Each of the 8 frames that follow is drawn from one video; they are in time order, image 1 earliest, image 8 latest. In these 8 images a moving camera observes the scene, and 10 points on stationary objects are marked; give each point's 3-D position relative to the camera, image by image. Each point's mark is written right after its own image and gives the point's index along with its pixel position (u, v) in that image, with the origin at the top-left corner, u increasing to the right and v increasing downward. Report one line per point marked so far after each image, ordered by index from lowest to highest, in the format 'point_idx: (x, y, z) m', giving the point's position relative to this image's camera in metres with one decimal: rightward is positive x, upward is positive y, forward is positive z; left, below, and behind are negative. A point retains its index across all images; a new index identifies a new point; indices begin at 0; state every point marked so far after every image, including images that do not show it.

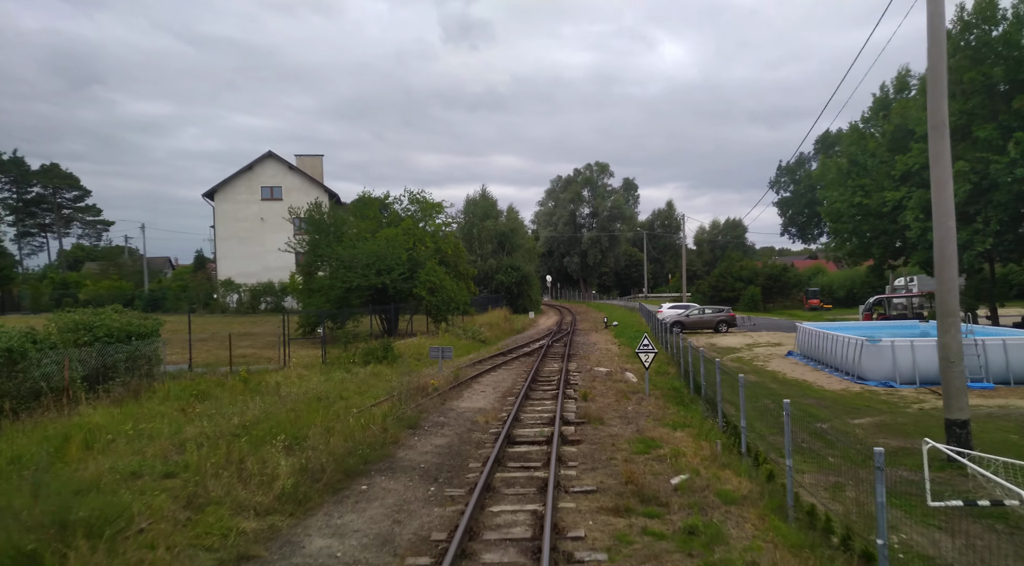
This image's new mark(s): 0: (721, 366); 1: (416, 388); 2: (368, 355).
0: (+3.3, -1.3, +10.1) m
1: (-2.0, -2.1, +13.6) m
2: (-4.0, -2.0, +18.6) m
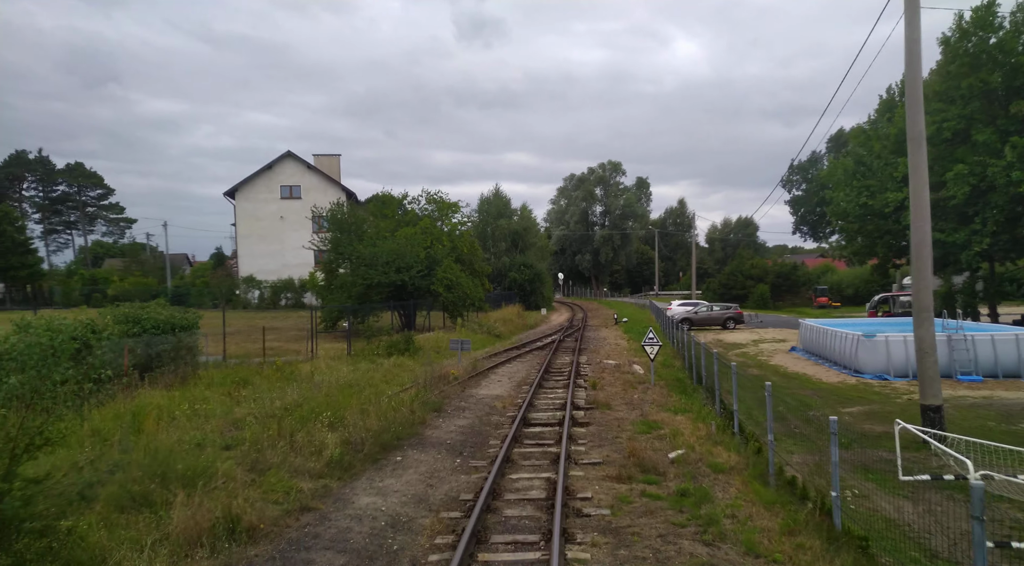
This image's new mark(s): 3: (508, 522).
0: (+3.6, -1.3, +11.1) m
1: (-1.6, -2.1, +14.7) m
2: (-3.6, -1.9, +19.8) m
3: (0.0, -2.4, +6.9) m
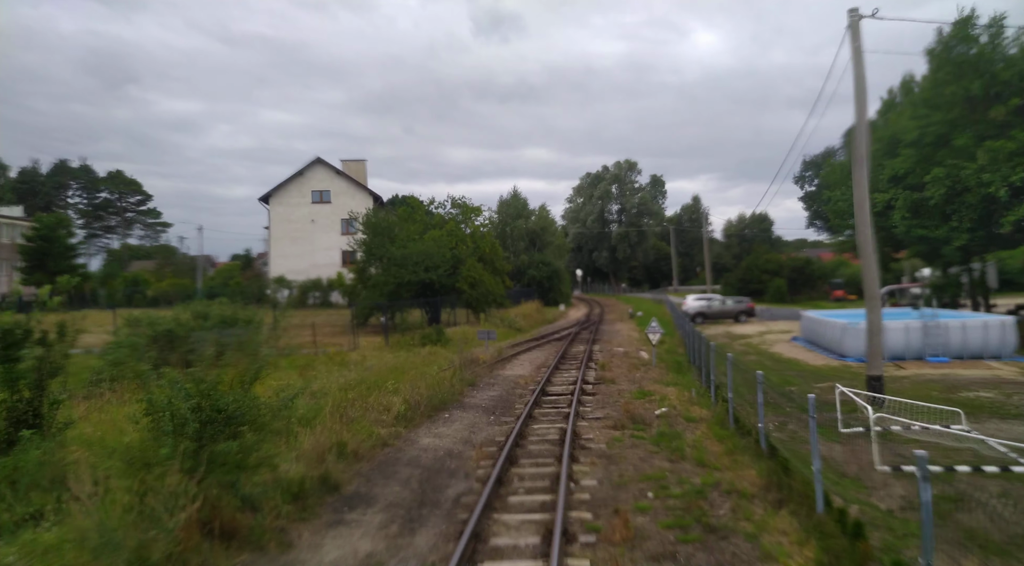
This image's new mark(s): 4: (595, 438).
0: (+4.0, -1.2, +13.5) m
1: (-1.1, -2.0, +17.2) m
2: (-2.9, -1.8, +22.3) m
3: (+0.3, -2.4, +9.3) m
4: (+1.2, -2.3, +9.9) m
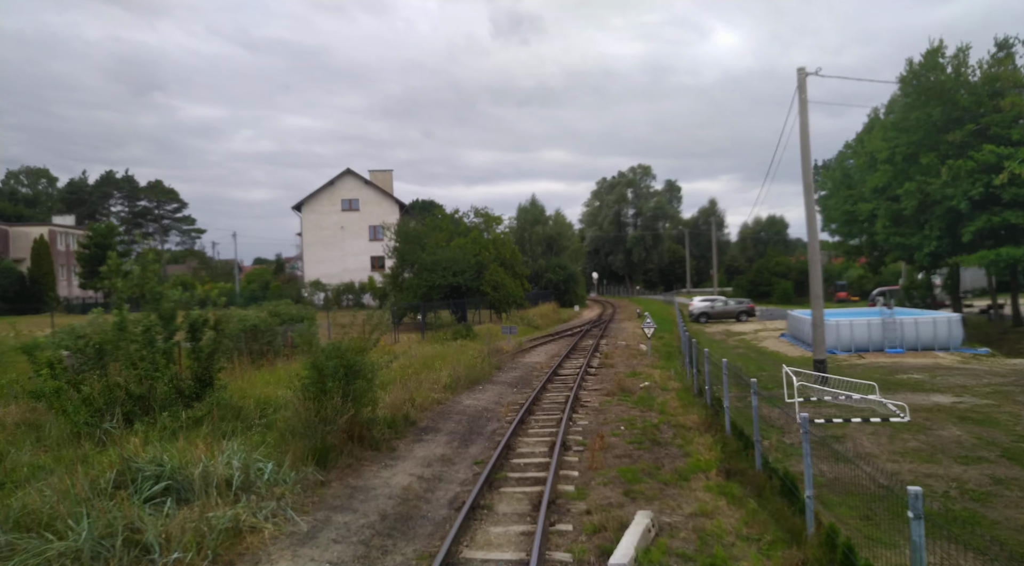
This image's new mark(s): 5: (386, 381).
0: (+4.5, -1.3, +17.0) m
1: (-0.5, -2.1, +20.8) m
2: (-2.2, -2.0, +26.0) m
3: (+0.6, -2.4, +12.9) m
4: (+1.6, -2.4, +13.4) m
5: (-2.3, -1.8, +12.3) m
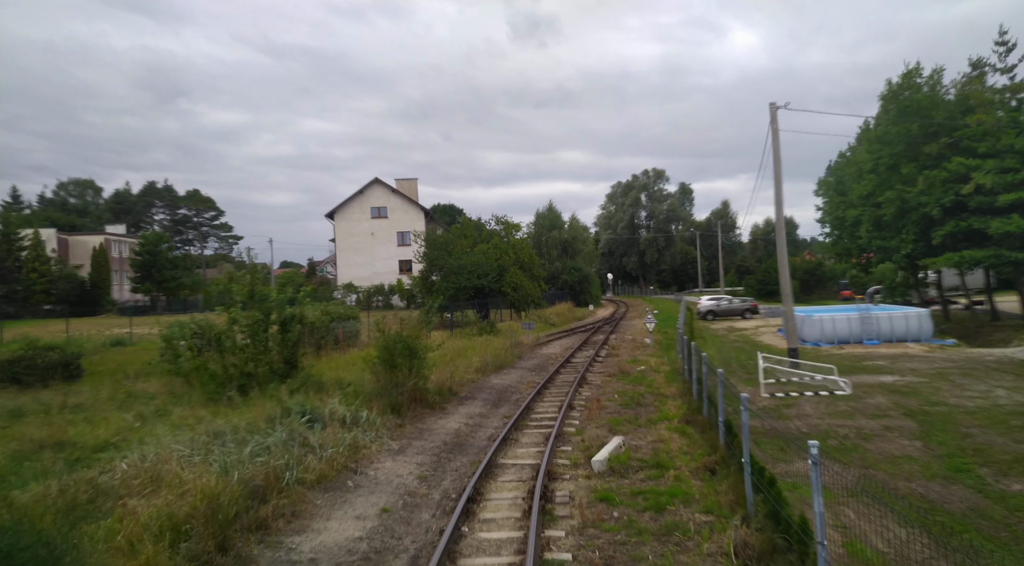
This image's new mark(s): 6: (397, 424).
0: (+5.1, -1.3, +20.2) m
1: (+0.2, -2.2, +24.2) m
2: (-1.4, -2.1, +29.4) m
3: (+1.1, -2.5, +16.2) m
4: (+2.1, -2.4, +16.7) m
5: (-1.9, -1.9, +15.7) m
6: (-1.9, -2.4, +11.1) m
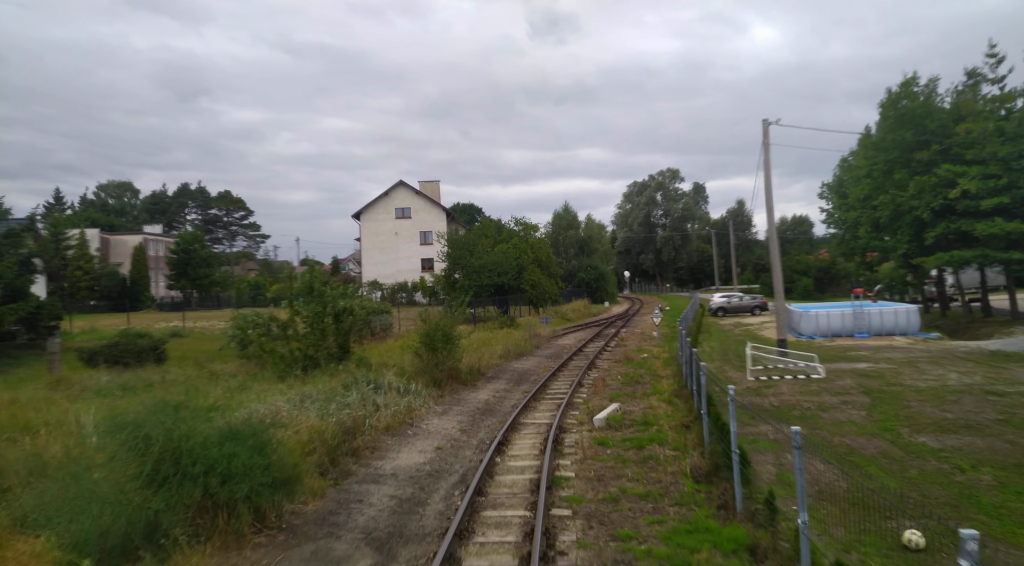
0: (+5.7, -1.2, +22.5) m
1: (+0.9, -2.1, +26.6) m
2: (-0.5, -2.0, +31.9) m
3: (+1.6, -2.4, +18.7) m
4: (+2.6, -2.4, +19.2) m
5: (-1.4, -1.8, +18.2) m
6: (-1.5, -2.3, +13.7) m
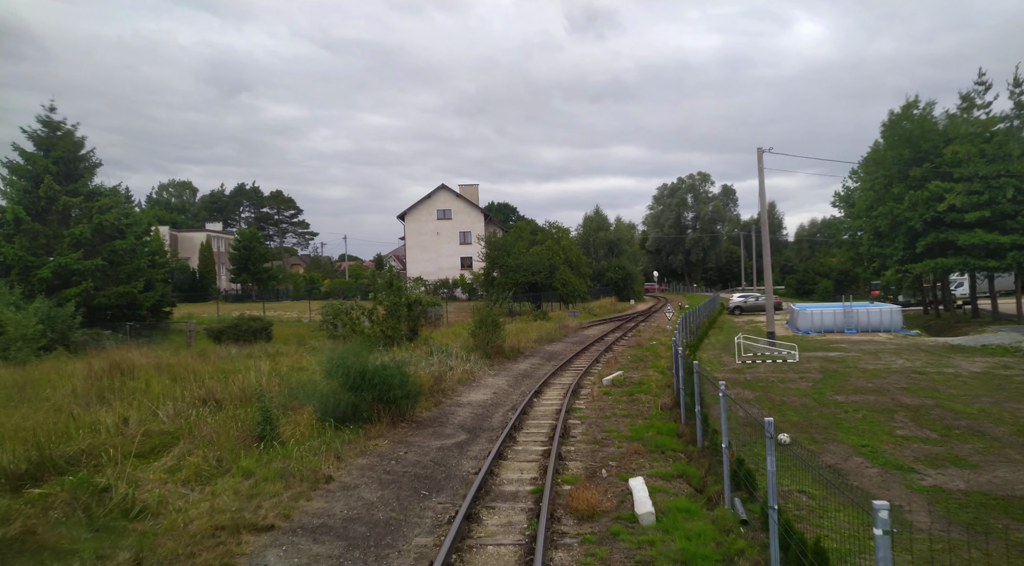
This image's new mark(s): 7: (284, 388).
0: (+7.0, -1.3, +26.8) m
1: (+2.4, -2.0, +31.1) m
2: (+1.3, -1.8, +36.5) m
3: (+2.8, -2.4, +23.2) m
4: (+3.8, -2.4, +23.6) m
5: (-0.2, -1.7, +22.9) m
6: (-0.6, -2.3, +18.3) m
7: (-3.9, -1.8, +11.3) m
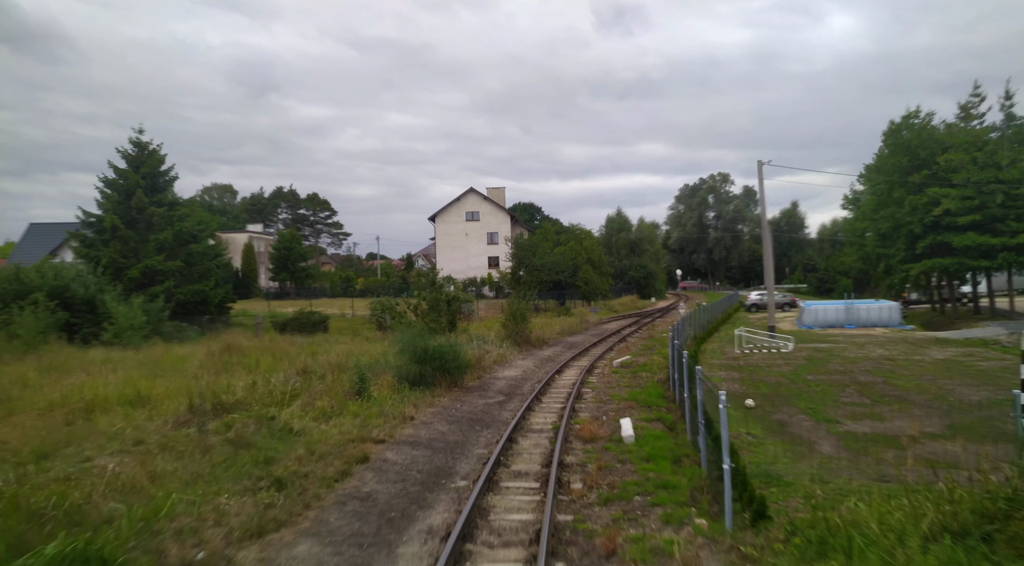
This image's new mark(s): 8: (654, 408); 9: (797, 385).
0: (+8.2, -1.2, +29.8) m
1: (+3.8, -2.0, +34.3) m
2: (+2.8, -1.8, +39.7) m
3: (+3.8, -2.4, +26.3) m
4: (+4.8, -2.3, +26.7) m
5: (+0.8, -1.7, +26.1) m
6: (+0.2, -2.2, +21.6) m
7: (-3.3, -1.8, +14.7) m
8: (+2.7, -2.3, +12.4) m
9: (+7.2, -2.6, +16.6) m
